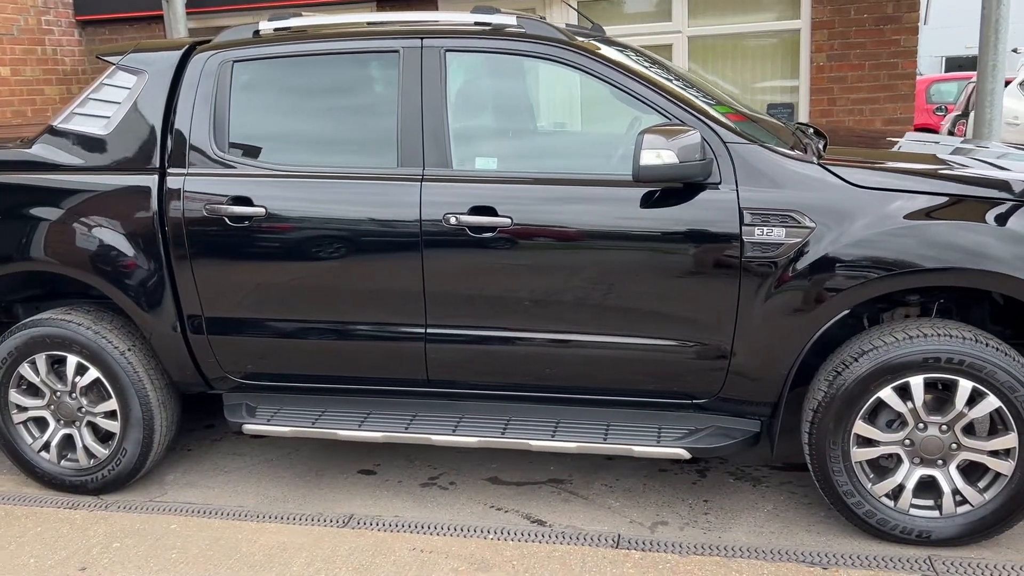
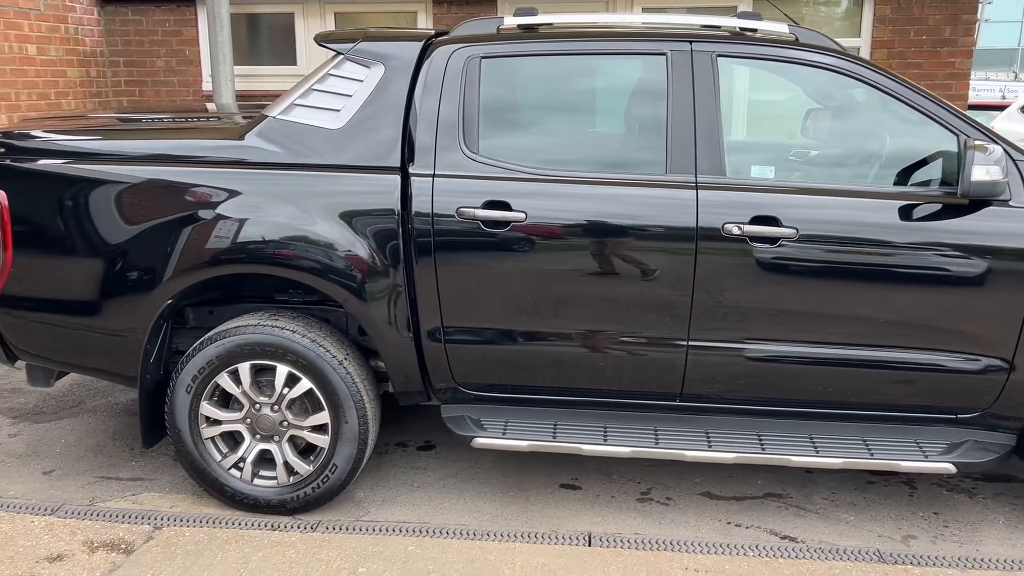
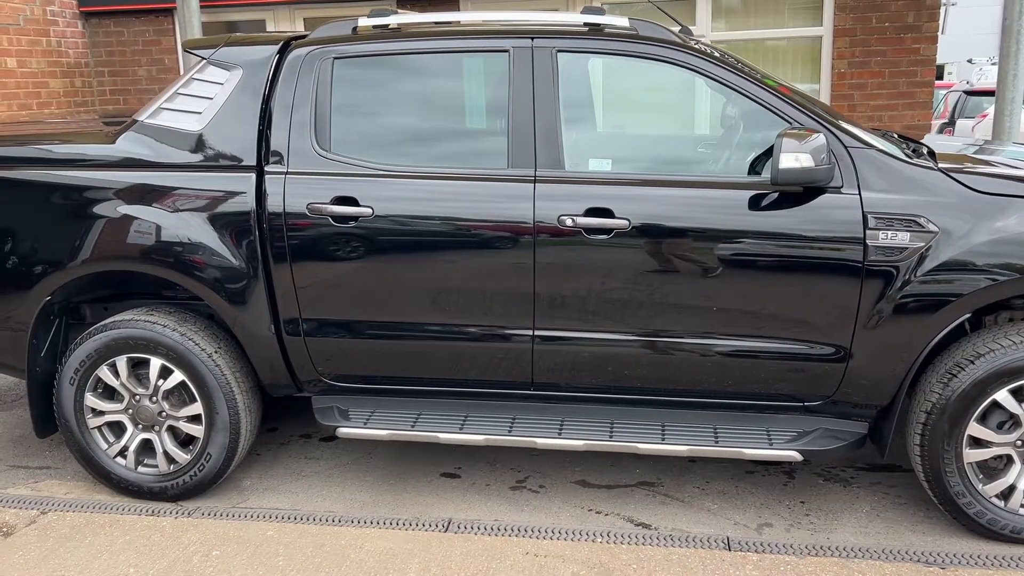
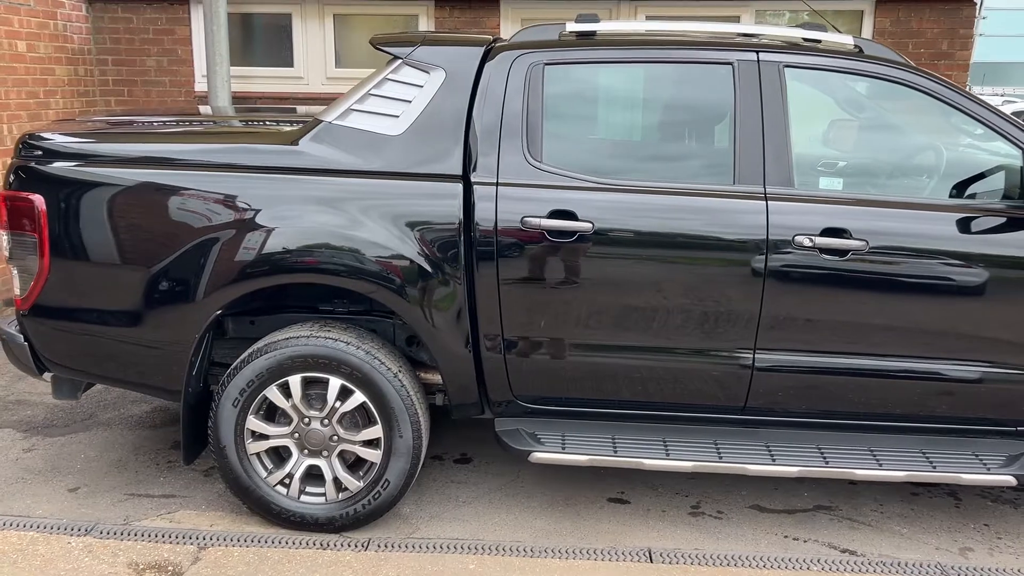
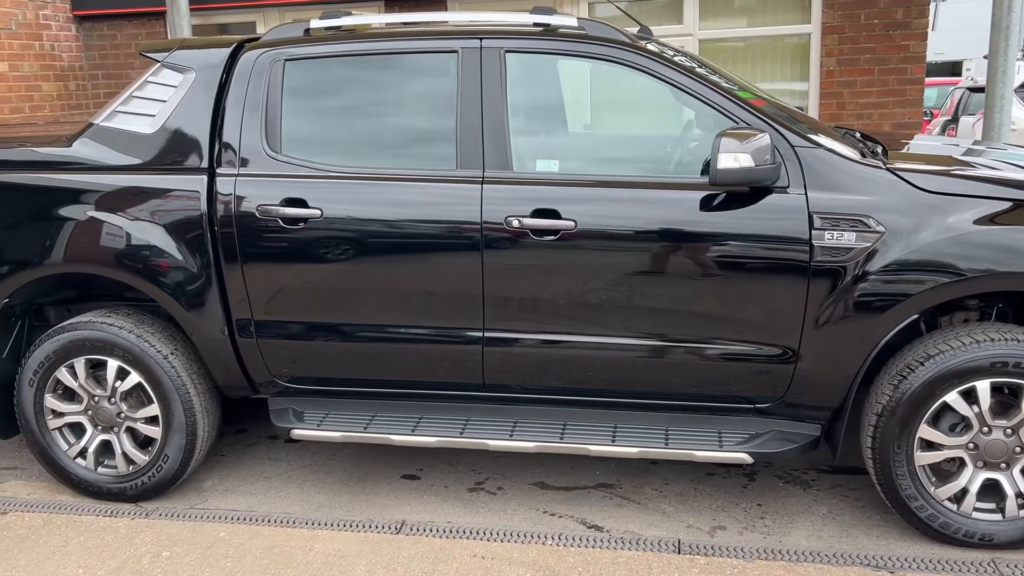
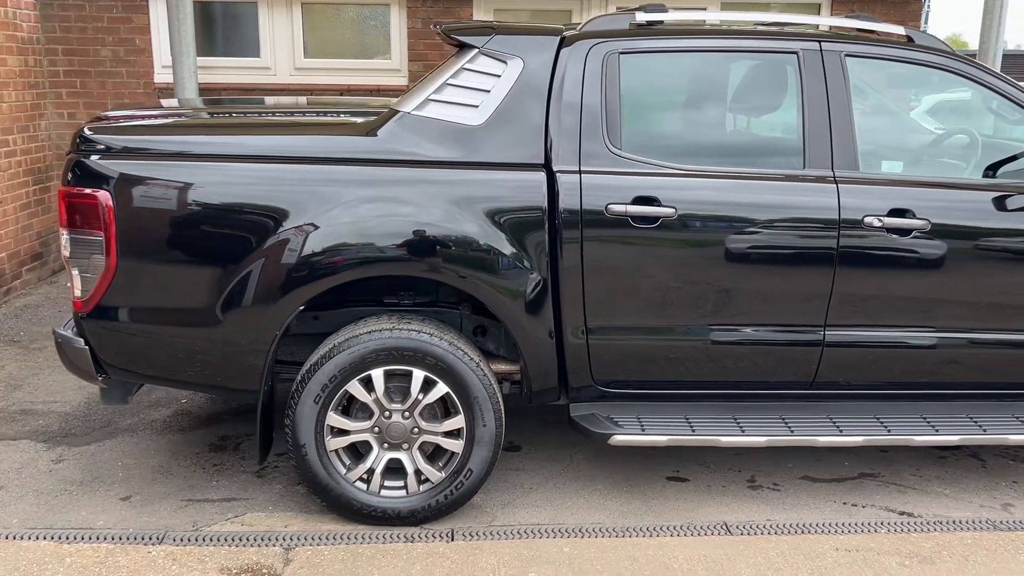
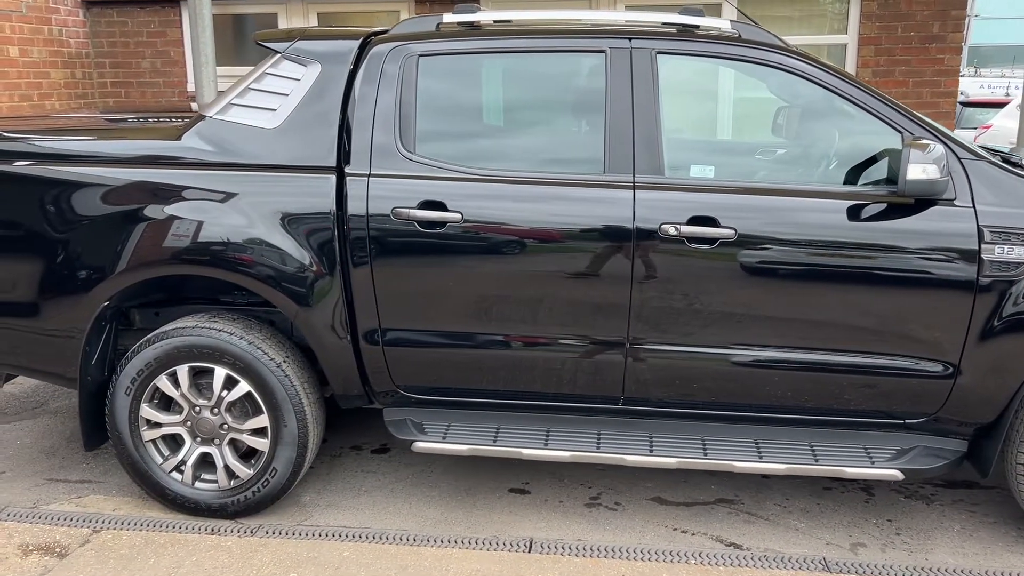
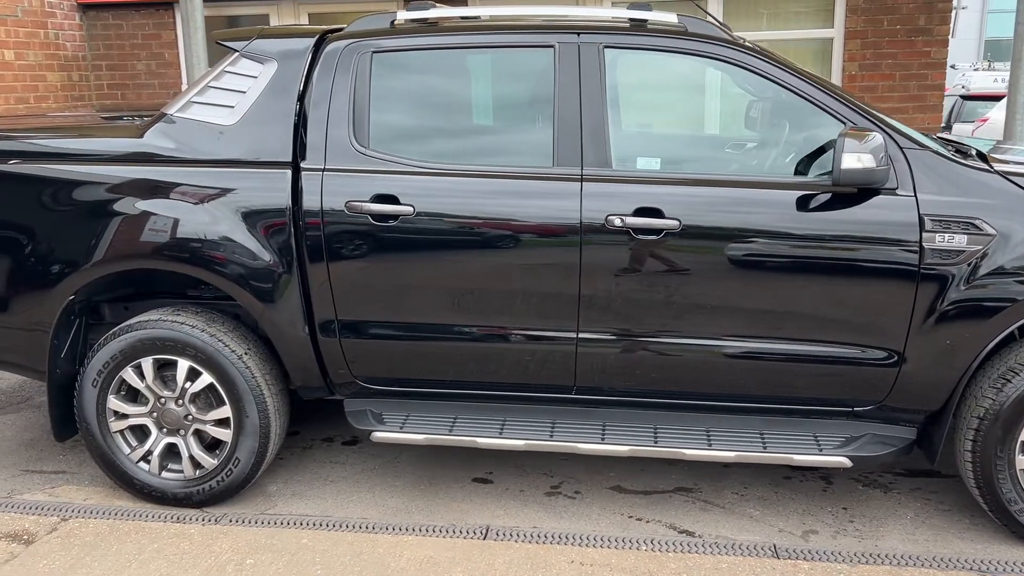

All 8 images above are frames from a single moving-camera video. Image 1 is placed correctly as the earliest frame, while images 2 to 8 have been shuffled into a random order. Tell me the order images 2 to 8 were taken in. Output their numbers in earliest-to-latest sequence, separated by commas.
5, 3, 8, 7, 2, 4, 6
